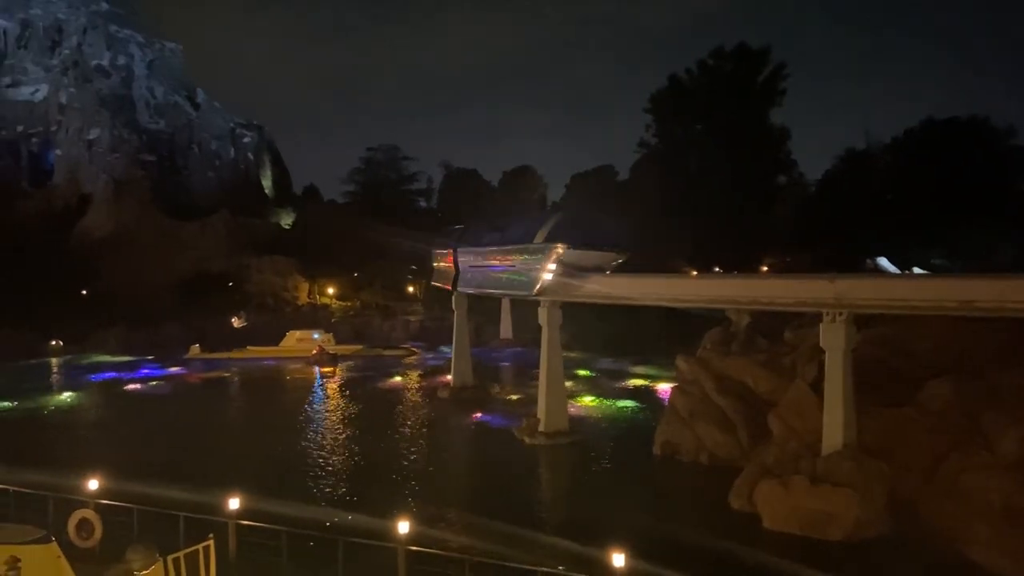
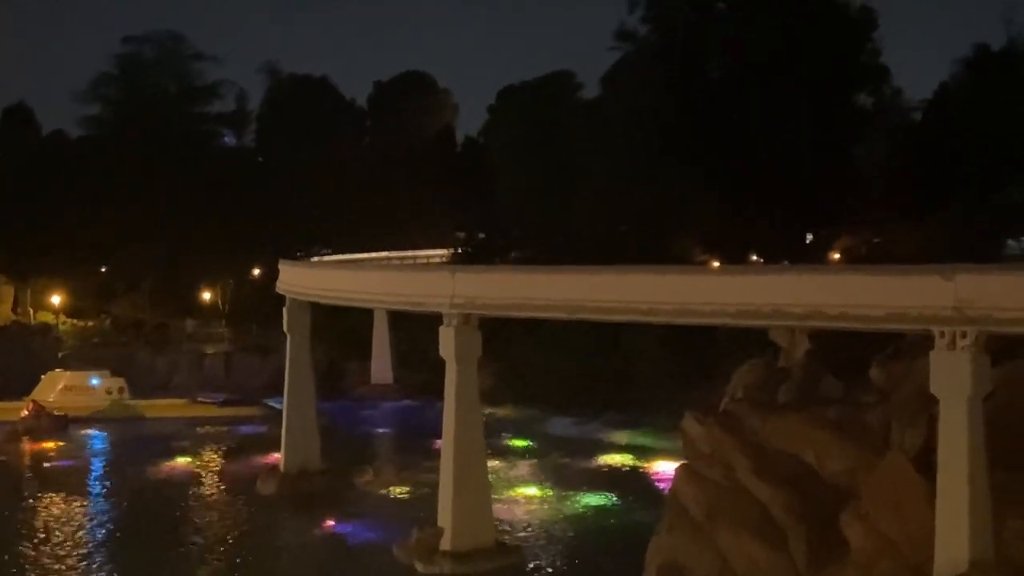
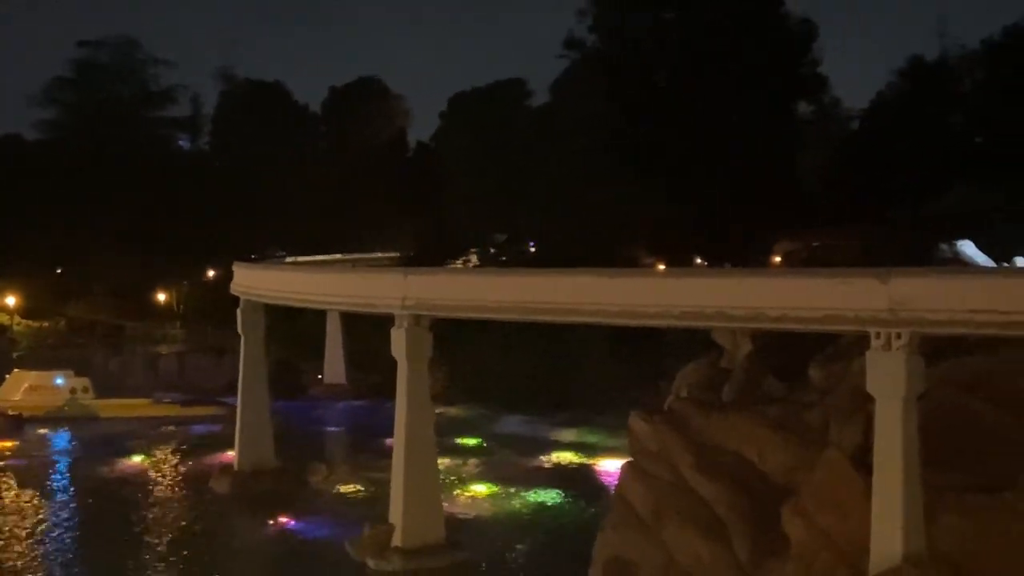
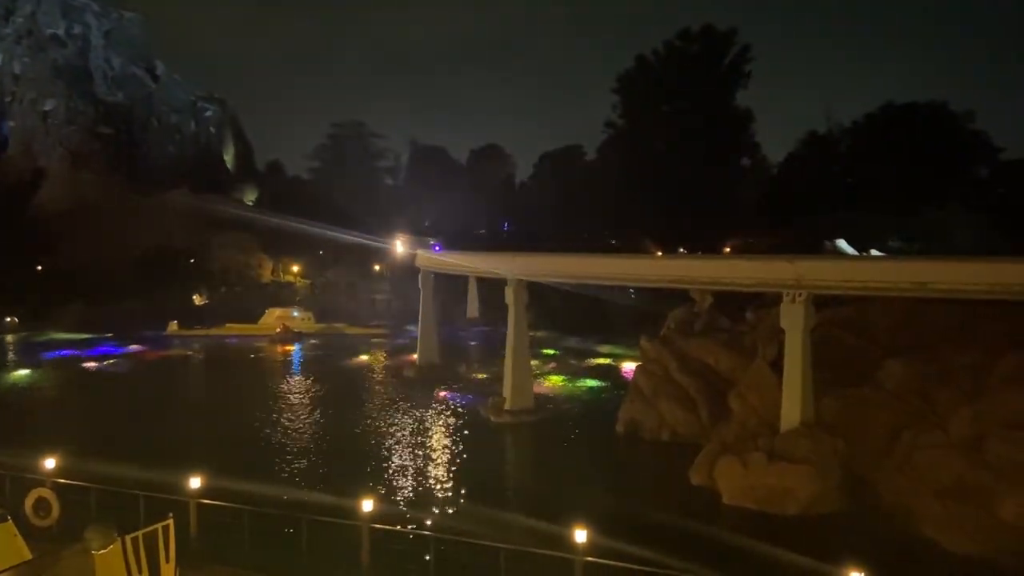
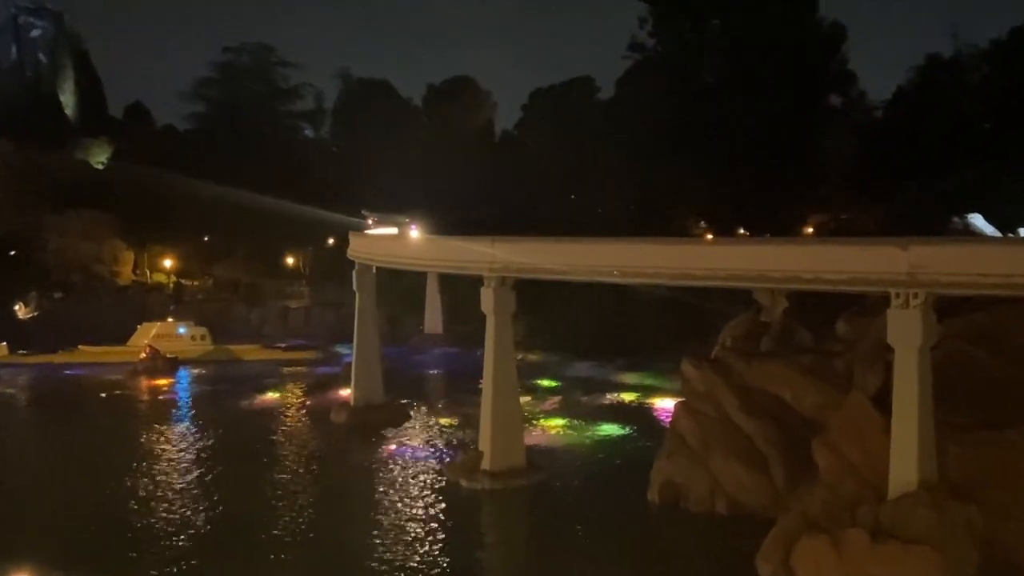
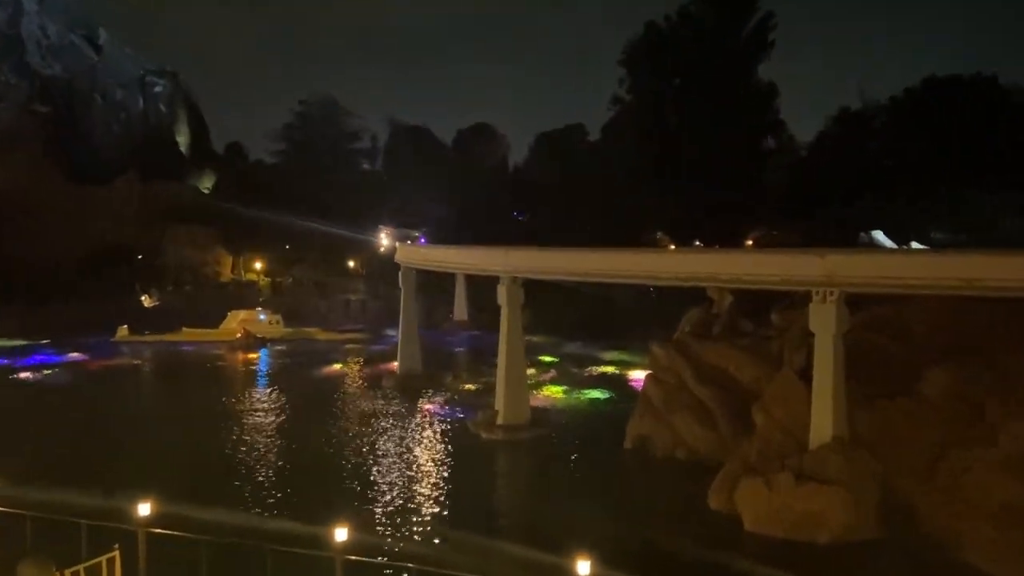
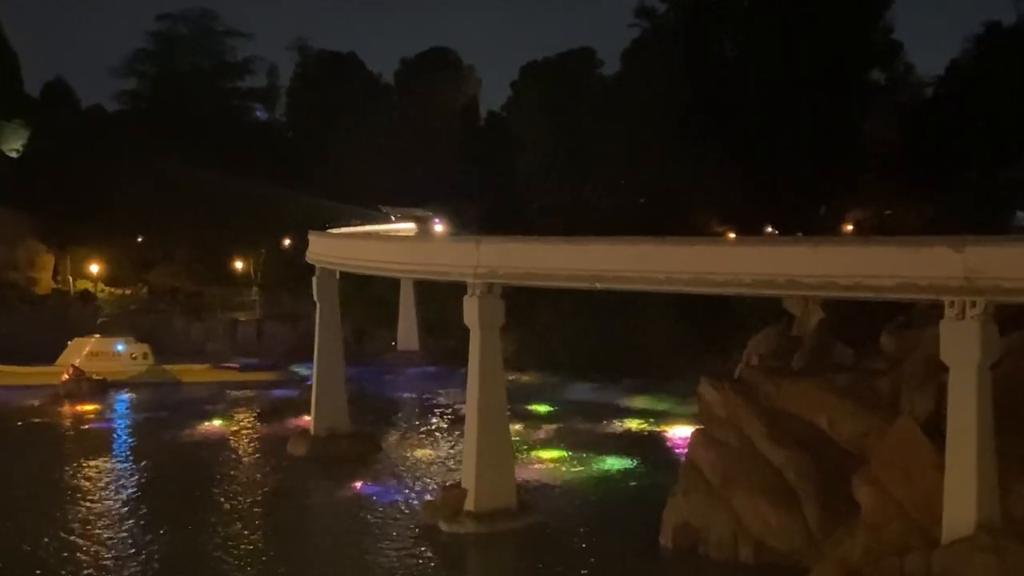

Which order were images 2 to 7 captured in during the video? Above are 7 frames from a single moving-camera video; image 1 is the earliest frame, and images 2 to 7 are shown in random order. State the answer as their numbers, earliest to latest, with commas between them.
4, 6, 5, 7, 2, 3
